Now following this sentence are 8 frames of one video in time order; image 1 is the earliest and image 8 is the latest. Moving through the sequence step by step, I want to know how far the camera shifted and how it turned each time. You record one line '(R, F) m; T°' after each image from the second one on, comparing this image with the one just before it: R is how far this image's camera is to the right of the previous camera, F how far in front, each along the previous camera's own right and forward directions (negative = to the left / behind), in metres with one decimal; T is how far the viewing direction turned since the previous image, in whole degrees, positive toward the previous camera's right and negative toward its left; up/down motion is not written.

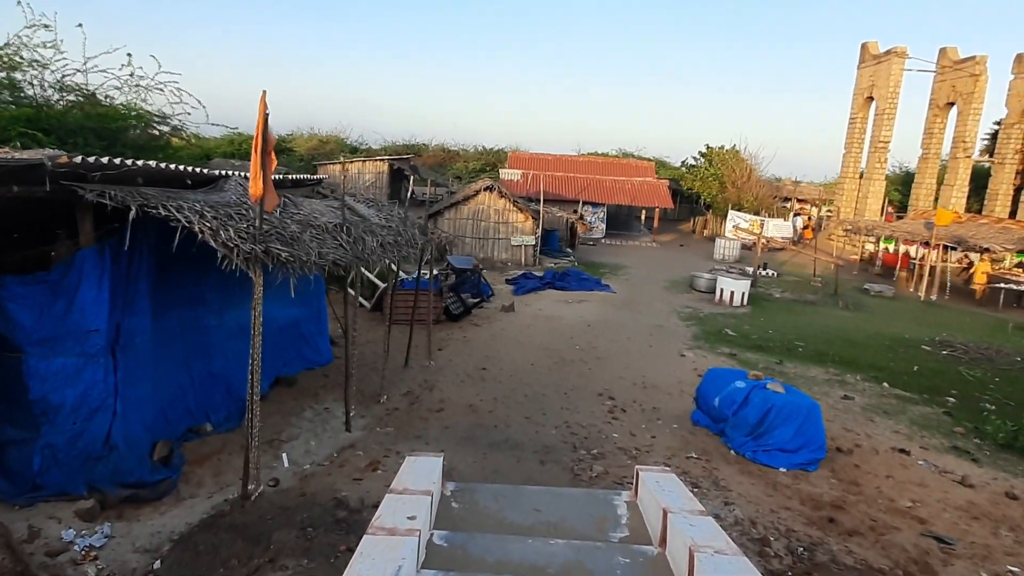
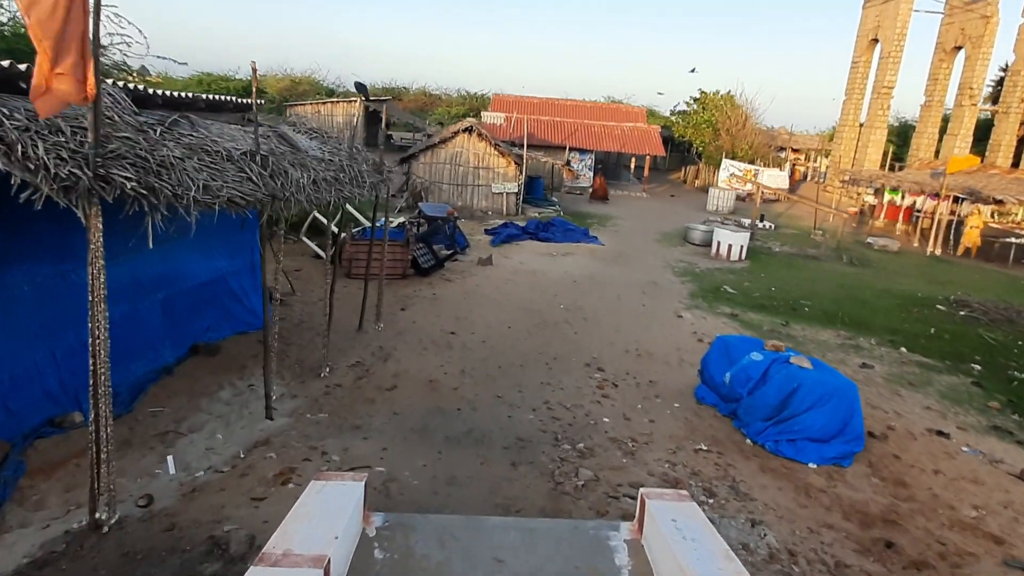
(+0.2, +1.7) m; +1°
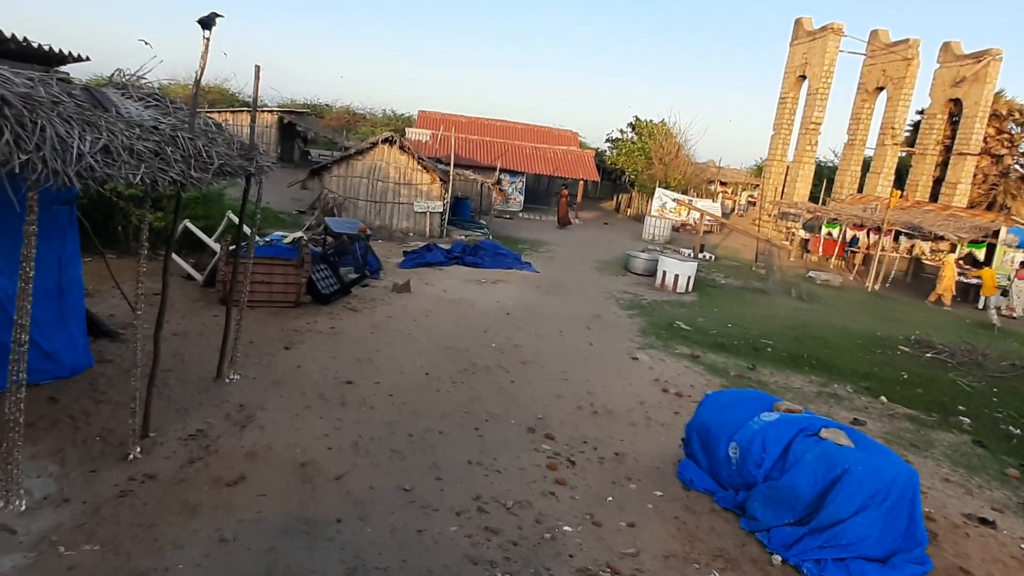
(0.0, +2.3) m; +6°
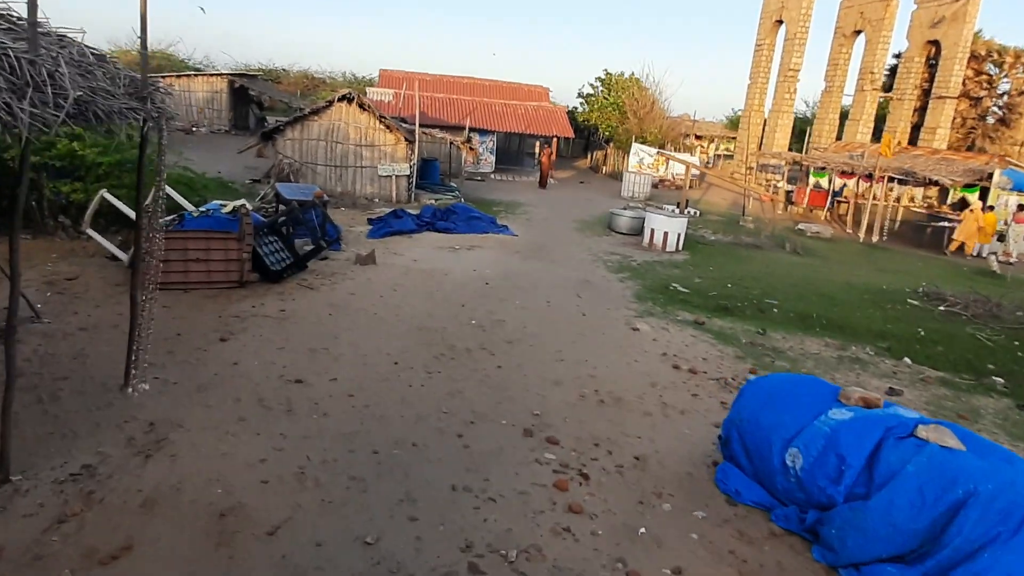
(-0.1, +1.4) m; +2°
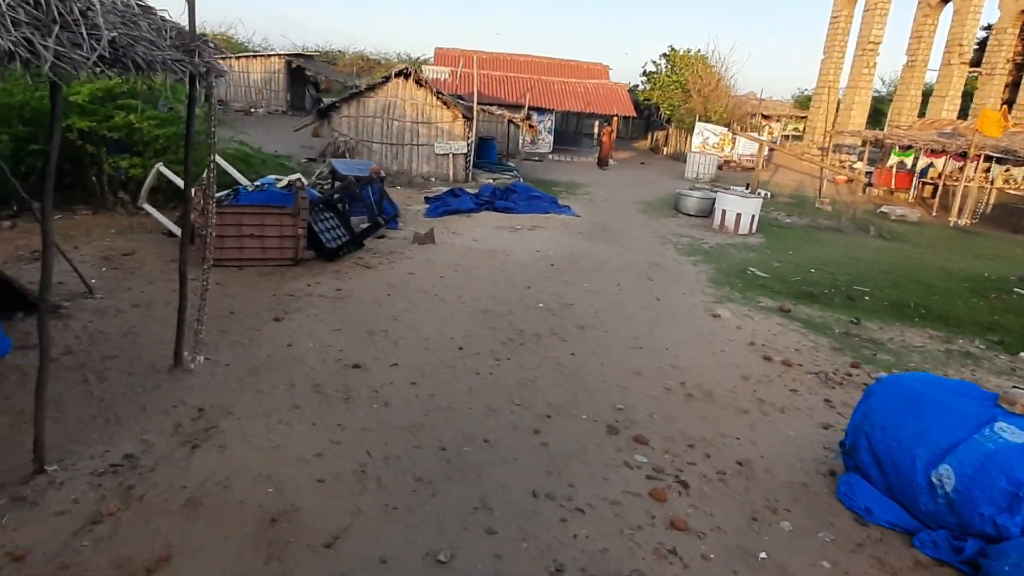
(-0.2, +0.6) m; -4°
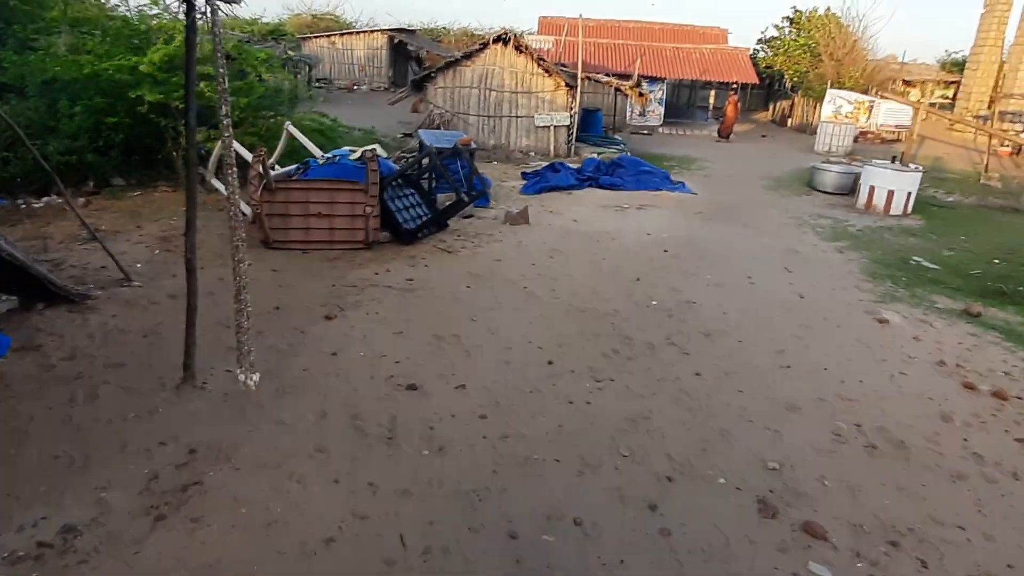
(0.0, +1.4) m; -9°
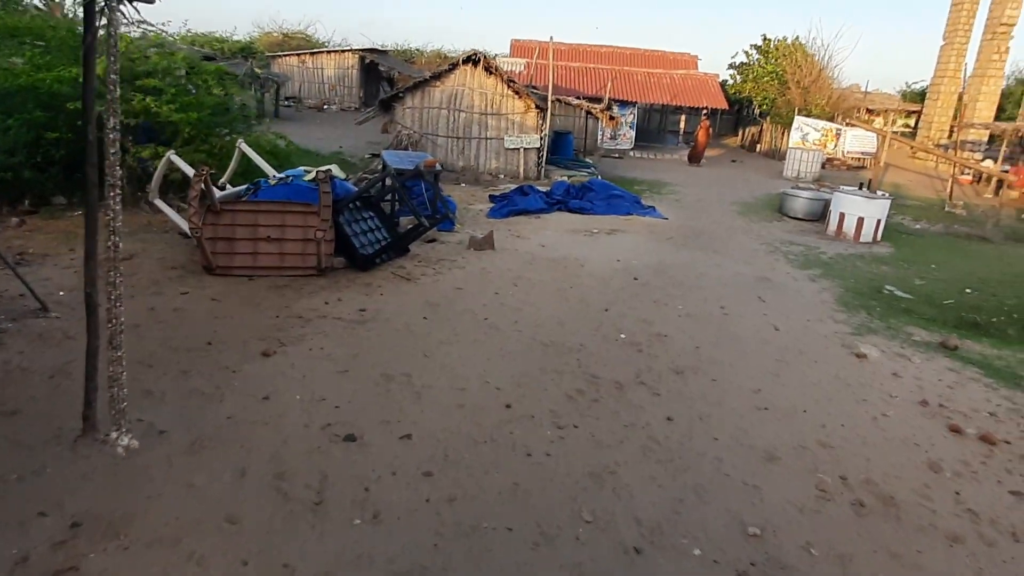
(+0.1, +0.4) m; +2°
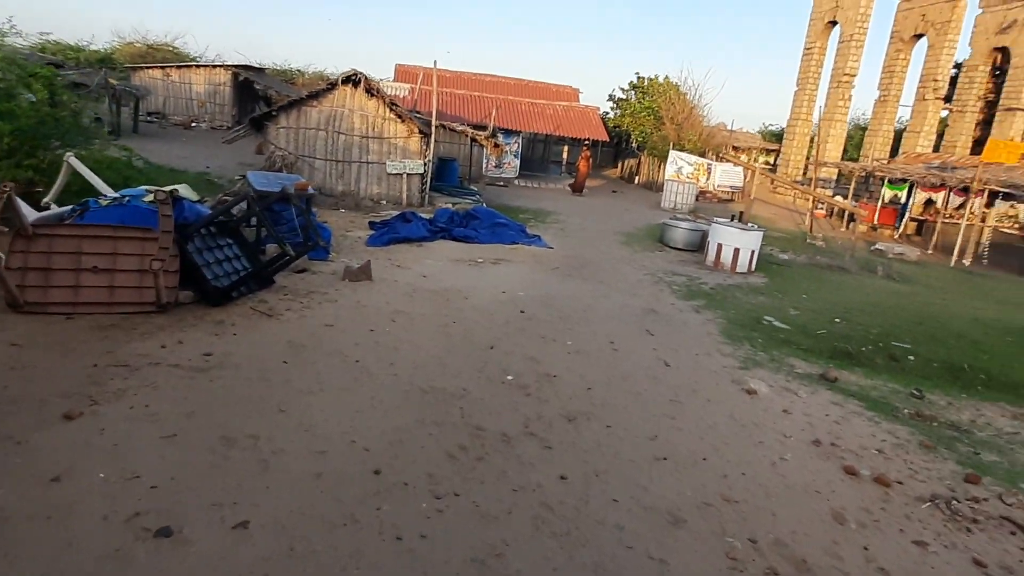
(+0.1, +0.6) m; +10°
